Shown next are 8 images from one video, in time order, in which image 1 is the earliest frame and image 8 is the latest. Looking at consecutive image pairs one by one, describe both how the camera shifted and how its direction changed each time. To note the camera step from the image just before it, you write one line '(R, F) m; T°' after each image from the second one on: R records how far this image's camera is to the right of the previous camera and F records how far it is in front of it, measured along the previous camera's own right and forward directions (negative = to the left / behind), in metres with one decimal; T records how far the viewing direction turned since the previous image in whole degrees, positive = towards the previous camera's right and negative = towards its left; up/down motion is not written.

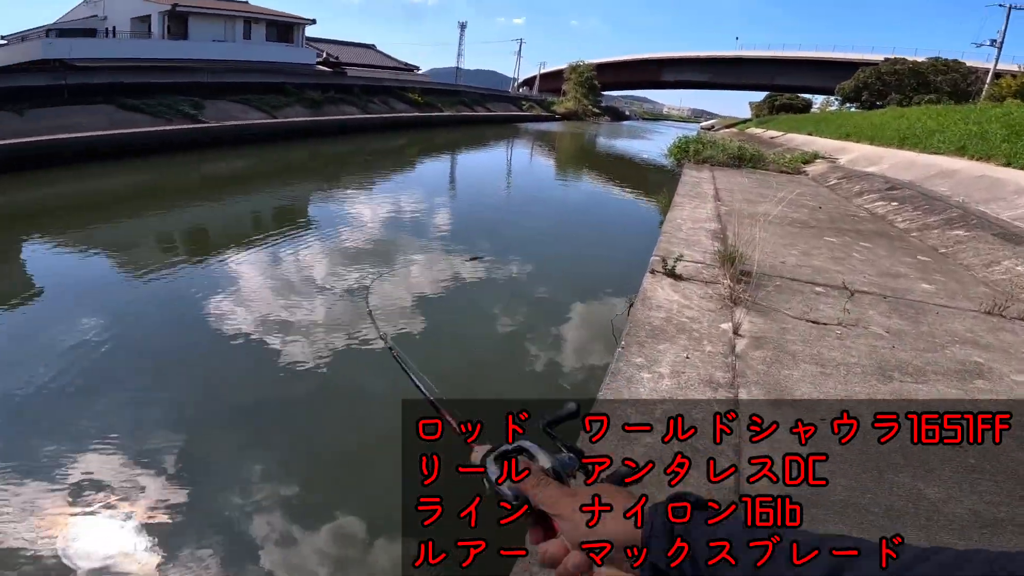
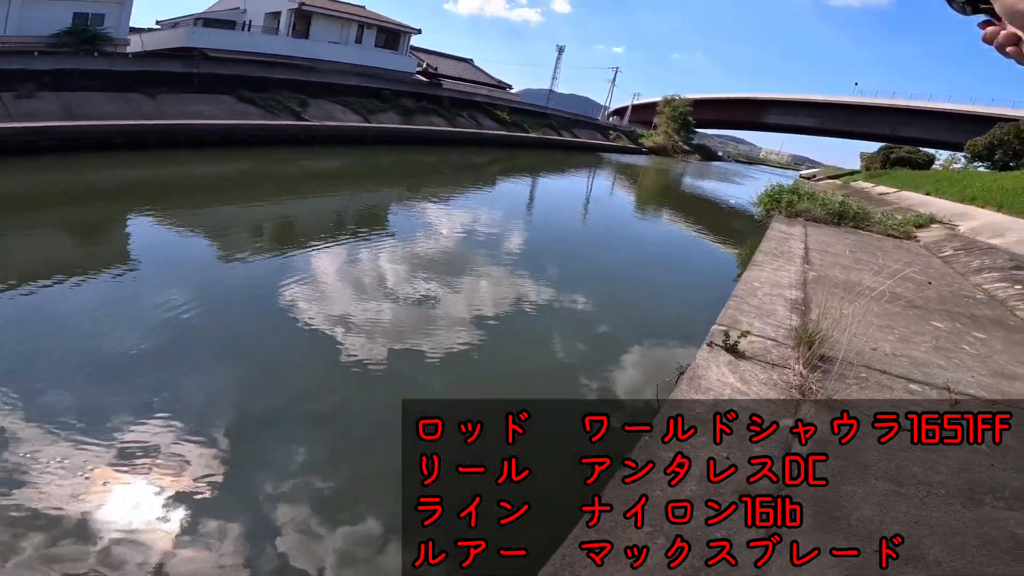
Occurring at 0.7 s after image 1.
(+0.1, +0.2) m; -8°
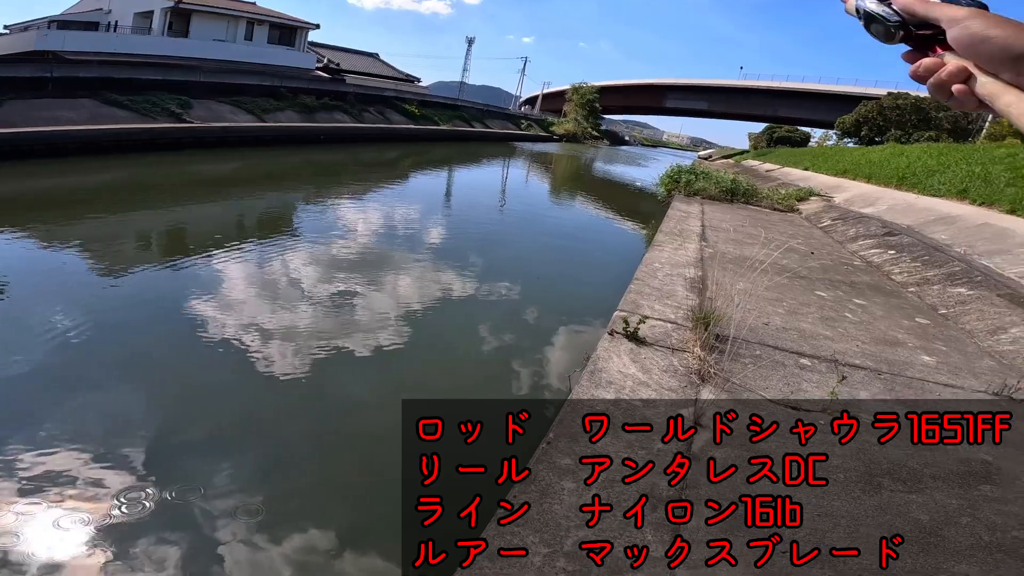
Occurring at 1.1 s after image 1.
(+0.1, +0.1) m; +8°
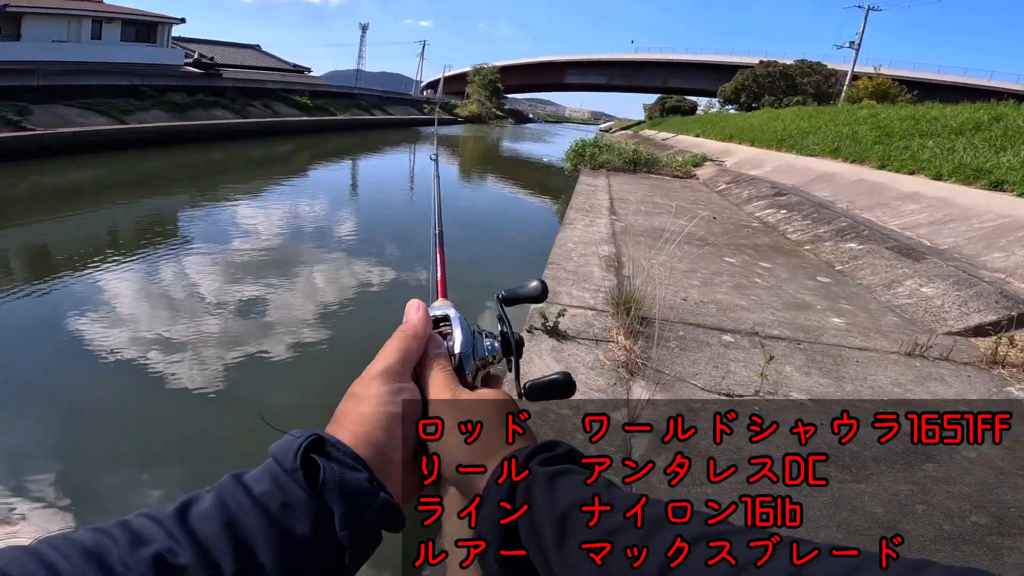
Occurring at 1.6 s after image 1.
(0.0, +0.2) m; +8°
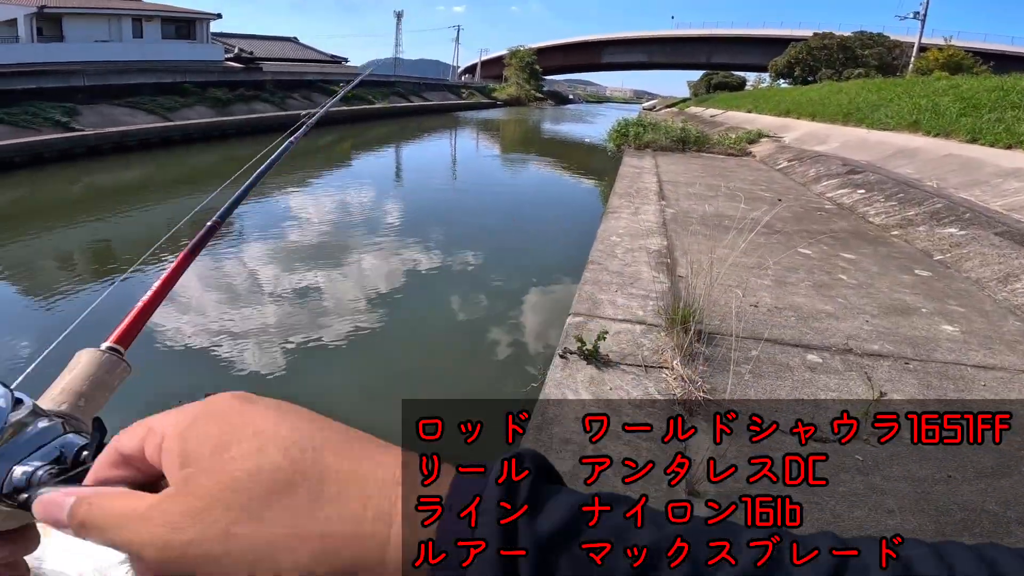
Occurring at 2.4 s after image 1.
(0.0, +0.3) m; -4°
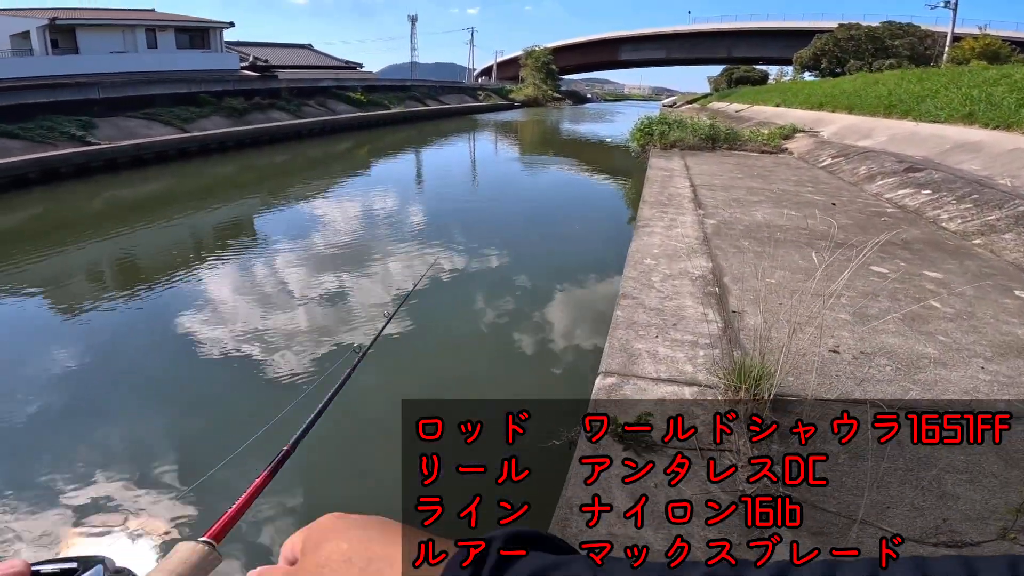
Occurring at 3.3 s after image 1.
(0.0, +0.3) m; -2°
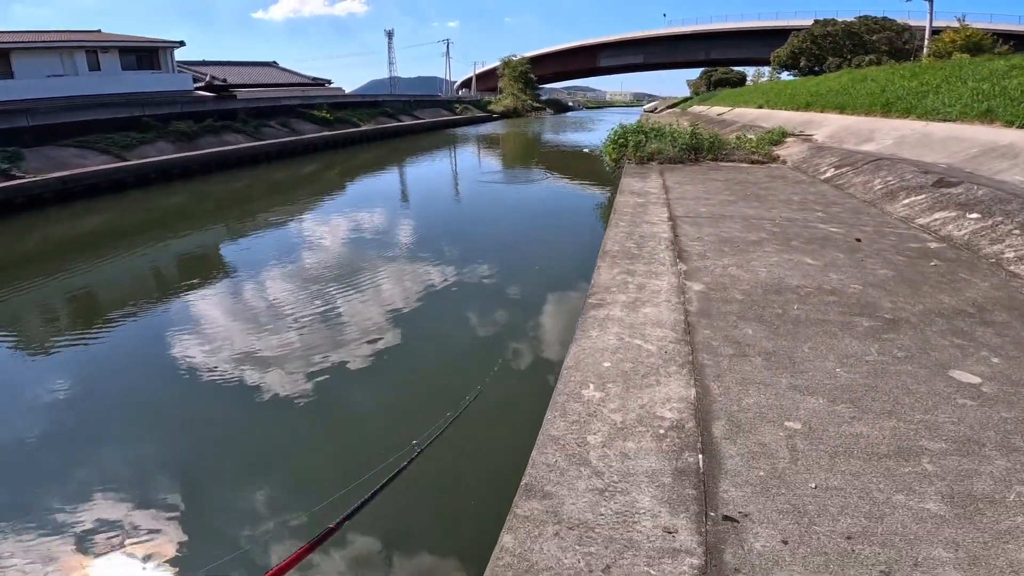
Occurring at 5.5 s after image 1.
(+0.2, +0.7) m; +1°
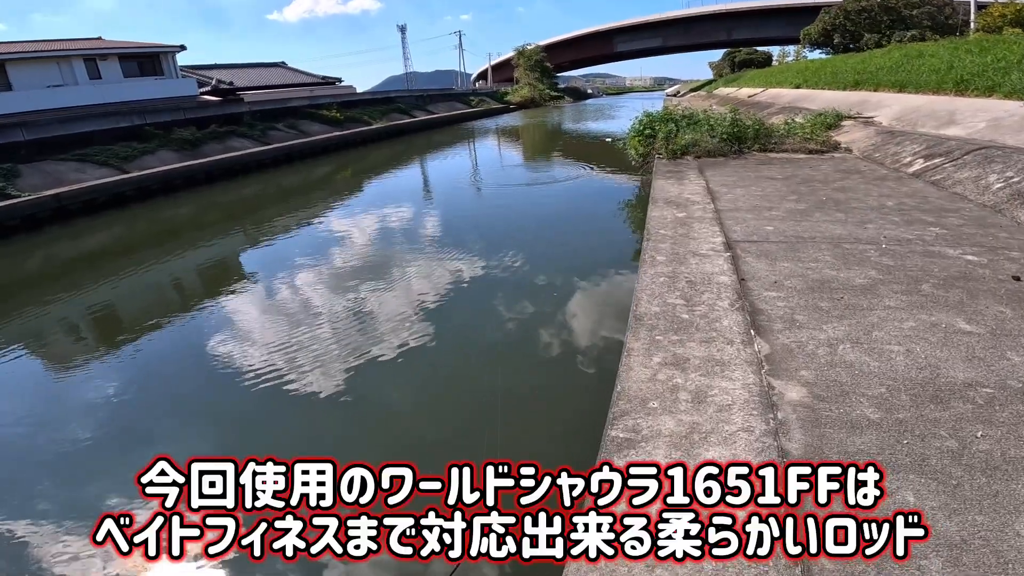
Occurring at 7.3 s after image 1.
(+0.1, +0.6) m; -3°
